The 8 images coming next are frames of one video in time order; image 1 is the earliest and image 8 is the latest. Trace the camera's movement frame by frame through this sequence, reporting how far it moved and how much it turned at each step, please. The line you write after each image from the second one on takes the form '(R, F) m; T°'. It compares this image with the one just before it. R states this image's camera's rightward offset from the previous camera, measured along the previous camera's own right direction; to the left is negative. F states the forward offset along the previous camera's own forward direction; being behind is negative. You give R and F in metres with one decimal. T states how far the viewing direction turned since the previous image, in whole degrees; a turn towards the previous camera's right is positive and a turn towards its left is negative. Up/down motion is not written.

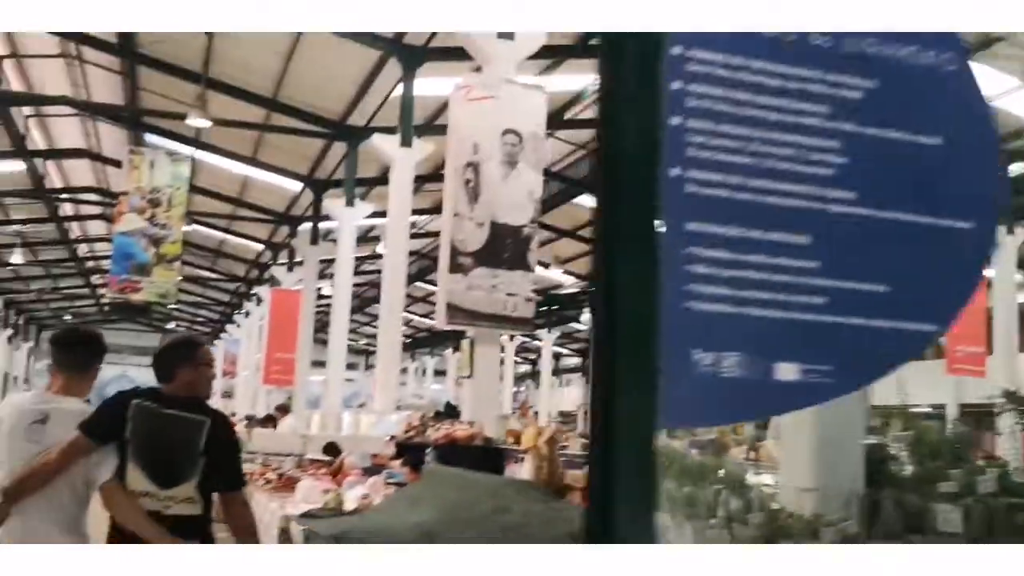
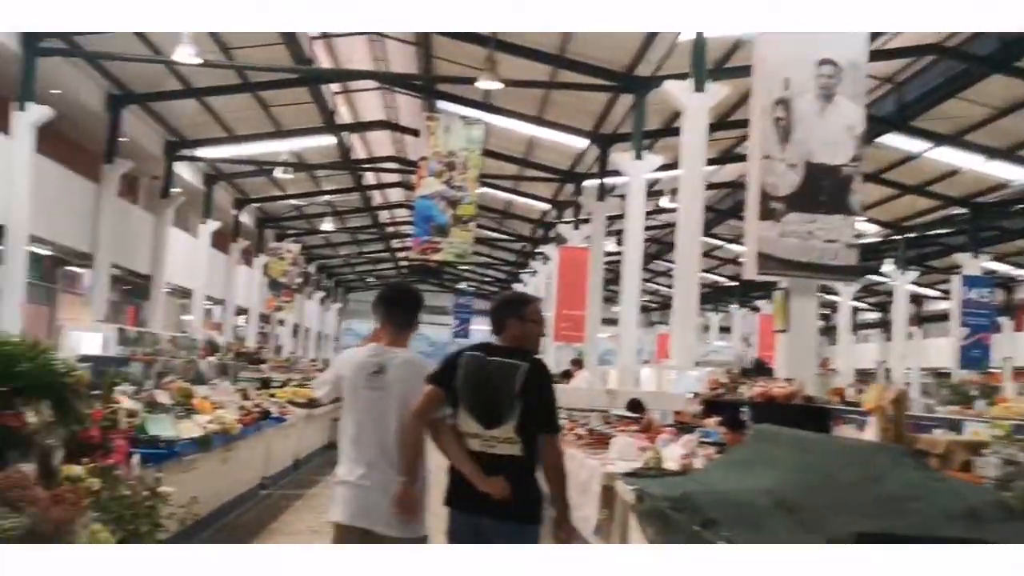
(-0.2, +0.2) m; -16°
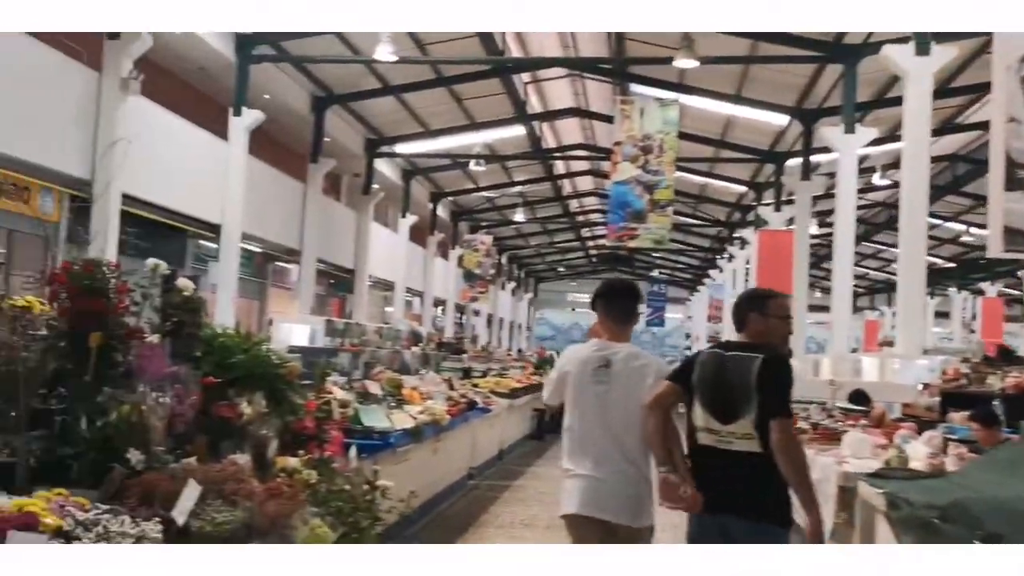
(-0.1, +0.2) m; -11°
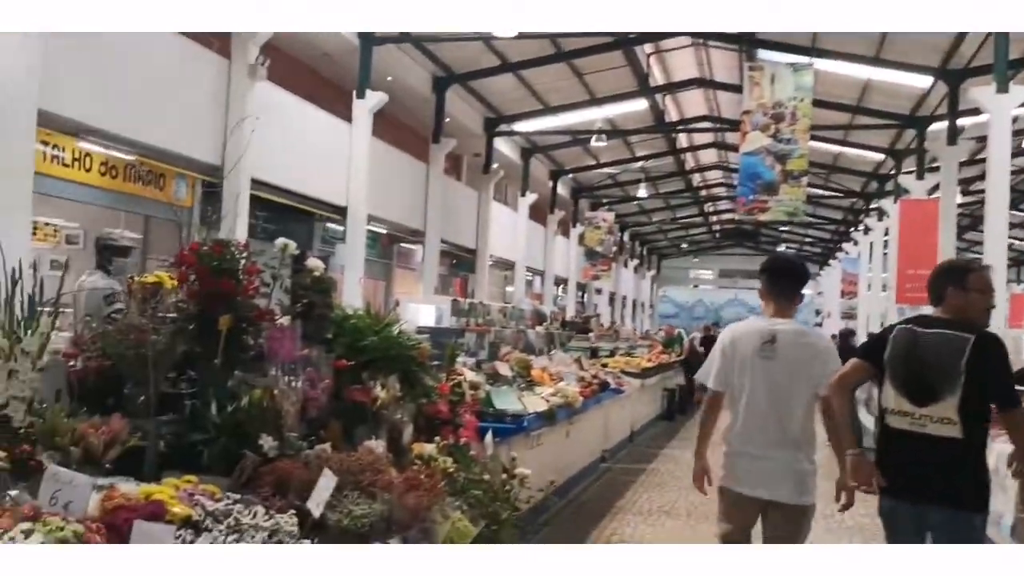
(-0.1, +0.2) m; -7°
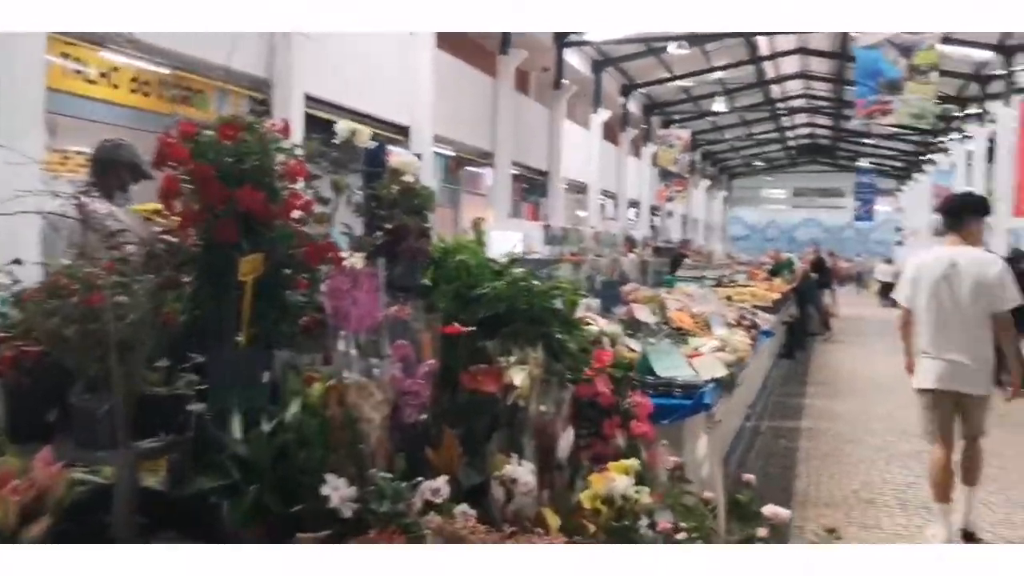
(-0.3, +1.3) m; -4°
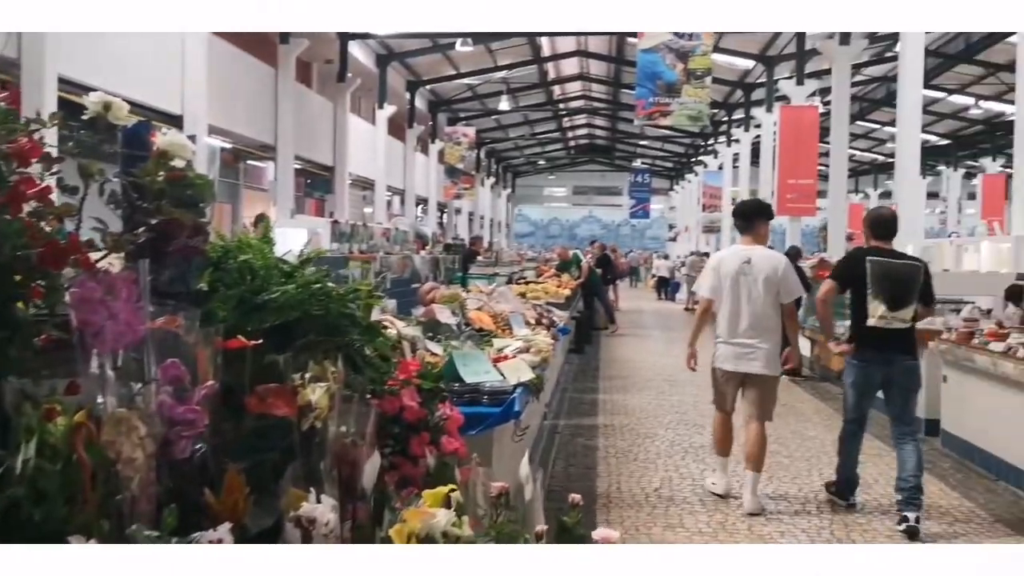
(0.0, +0.2) m; +13°
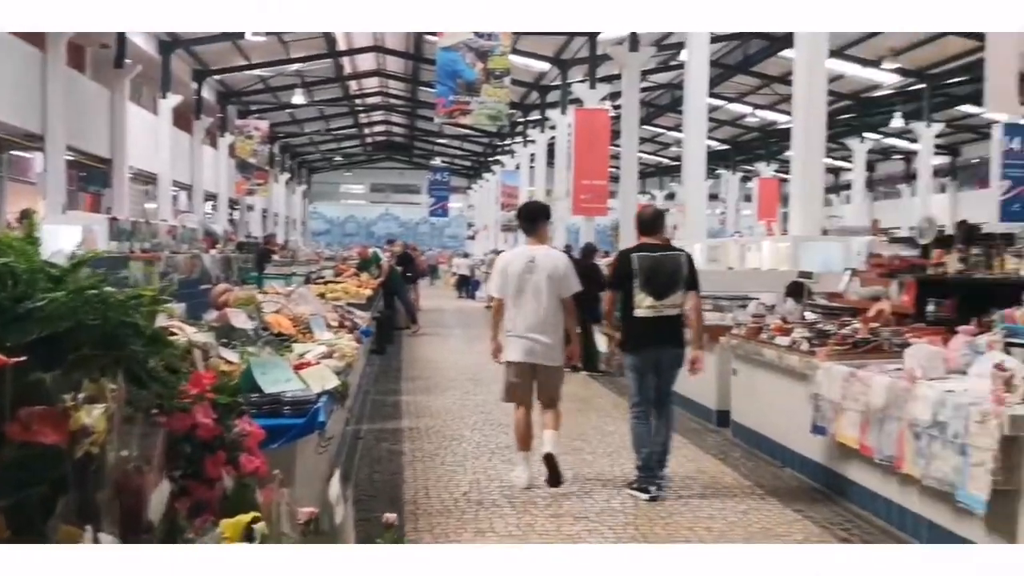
(0.0, +0.1) m; +12°
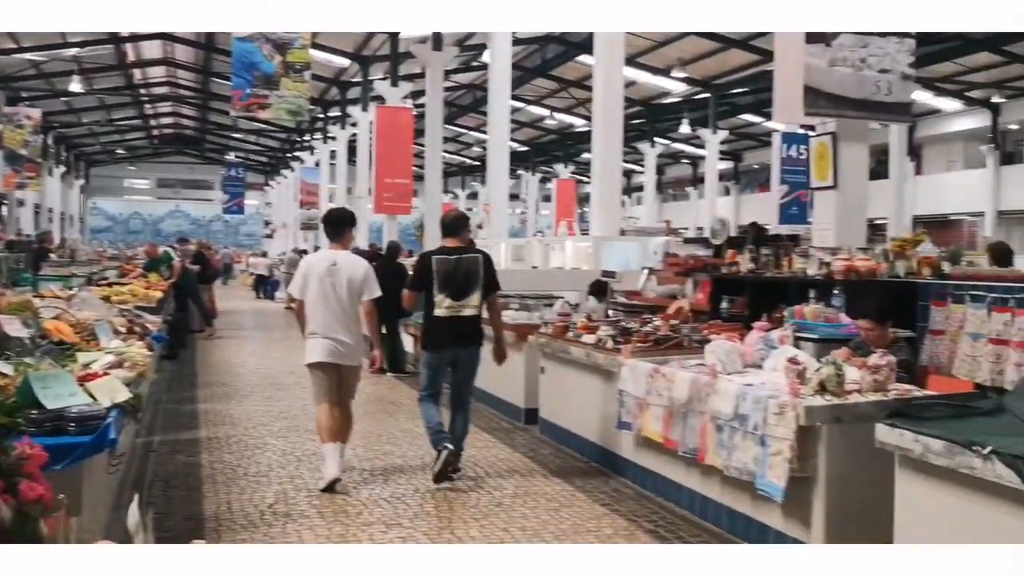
(0.0, +0.1) m; +12°
